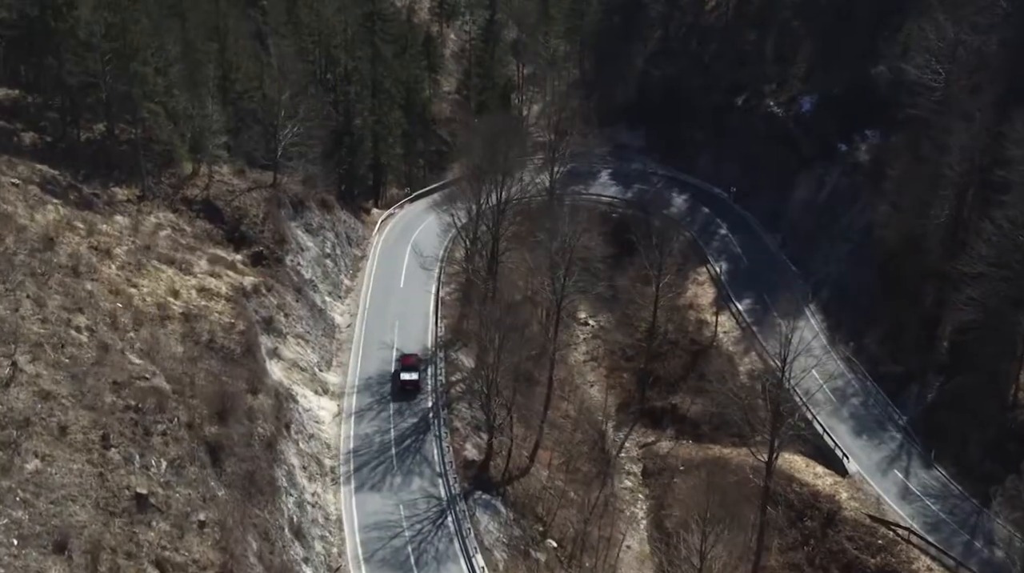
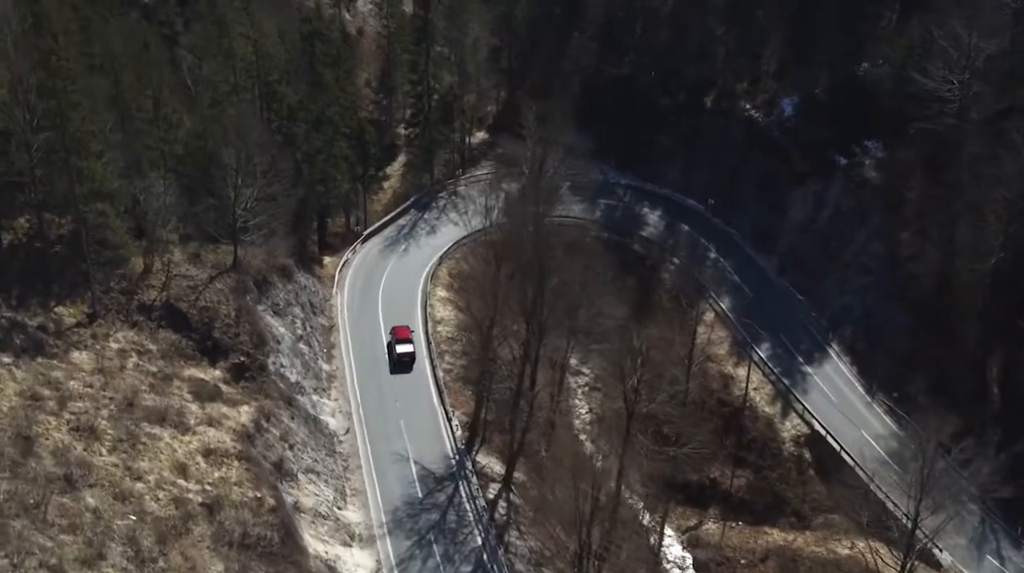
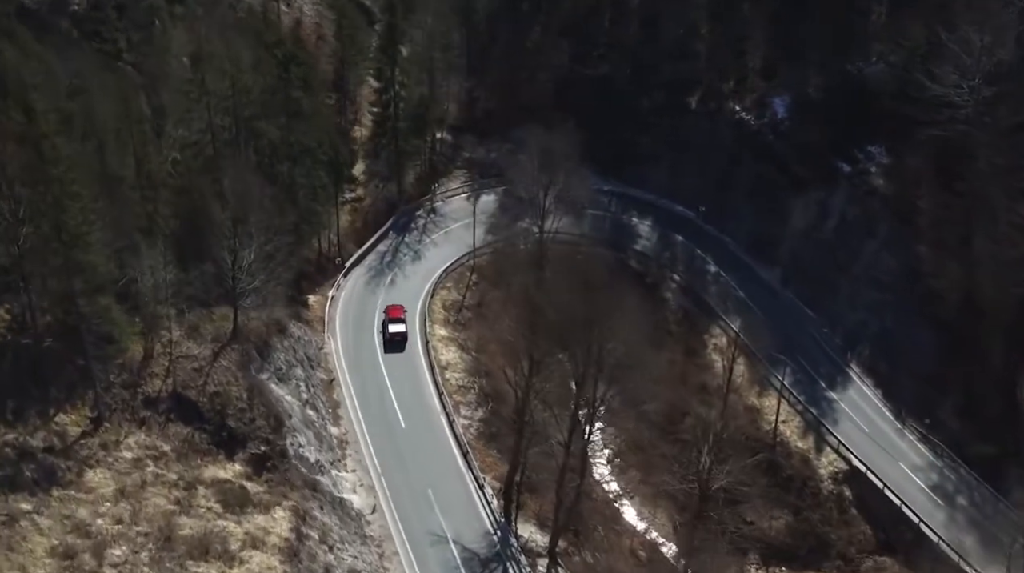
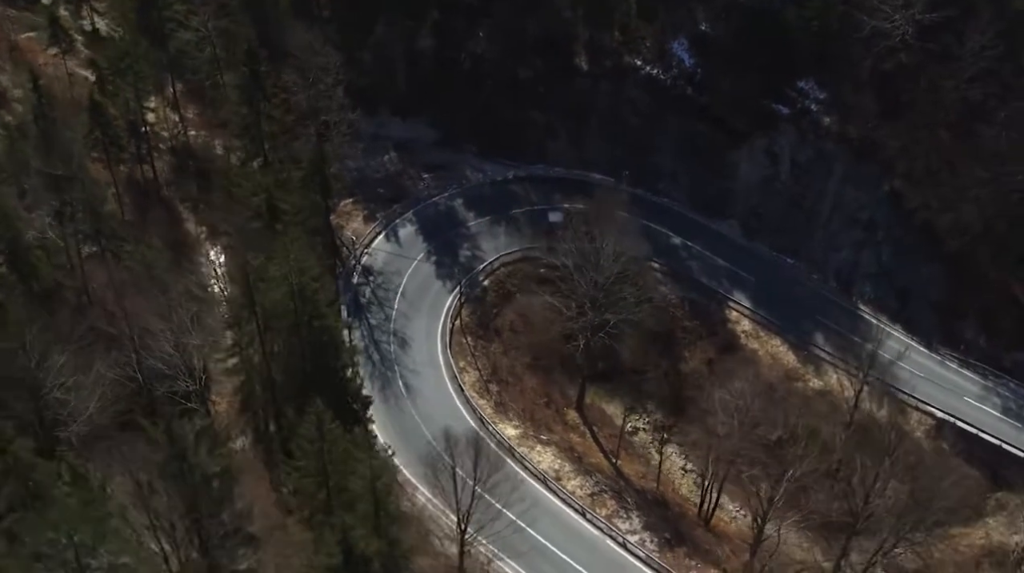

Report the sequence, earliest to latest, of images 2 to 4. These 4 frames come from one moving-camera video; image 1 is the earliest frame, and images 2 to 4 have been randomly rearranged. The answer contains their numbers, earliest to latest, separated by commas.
2, 3, 4
